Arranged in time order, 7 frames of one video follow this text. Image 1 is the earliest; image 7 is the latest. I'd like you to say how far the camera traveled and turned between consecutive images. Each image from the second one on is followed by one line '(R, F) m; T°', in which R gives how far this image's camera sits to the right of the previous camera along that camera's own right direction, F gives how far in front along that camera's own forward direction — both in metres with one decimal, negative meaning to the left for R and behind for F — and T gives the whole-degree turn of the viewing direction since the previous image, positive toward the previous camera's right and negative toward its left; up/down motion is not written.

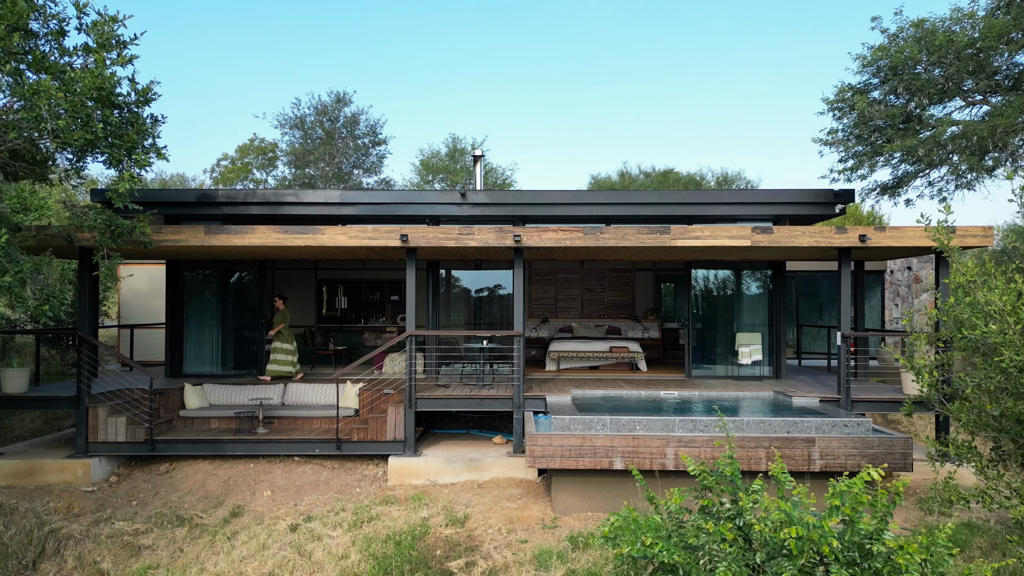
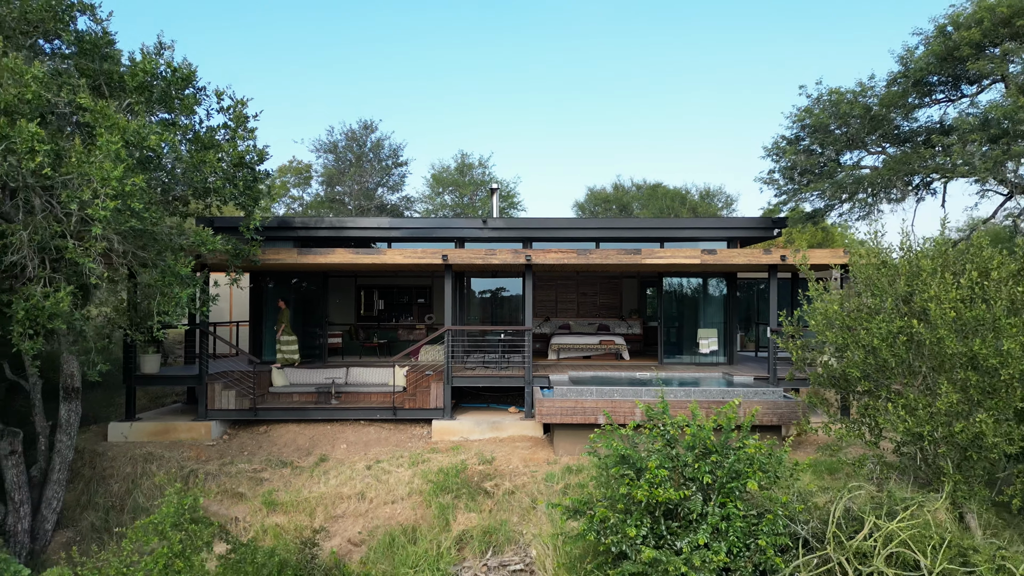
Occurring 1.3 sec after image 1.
(-0.2, -2.2) m; 0°
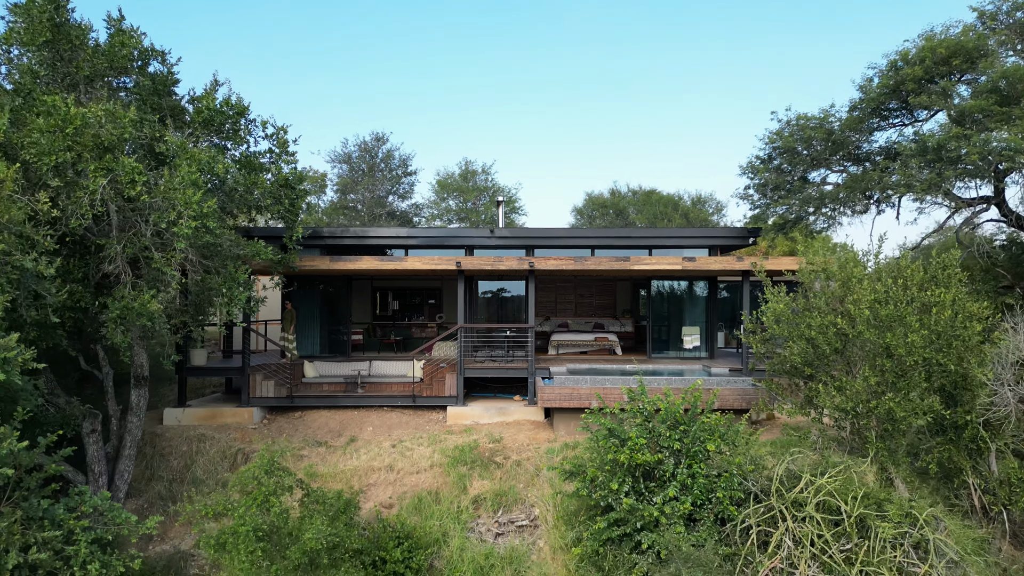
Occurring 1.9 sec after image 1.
(-0.1, -1.2) m; 0°
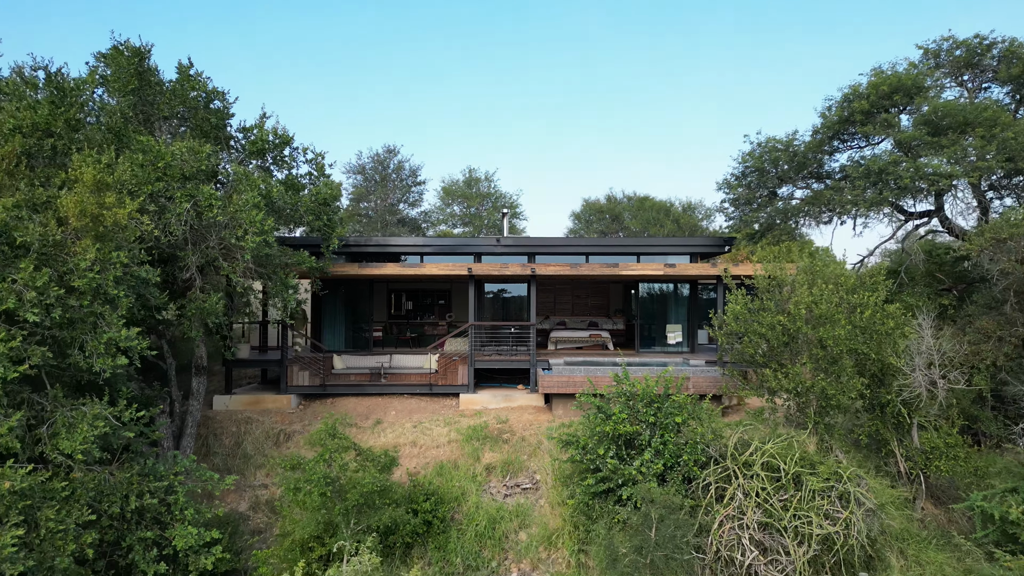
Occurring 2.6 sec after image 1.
(-0.1, -1.5) m; 0°
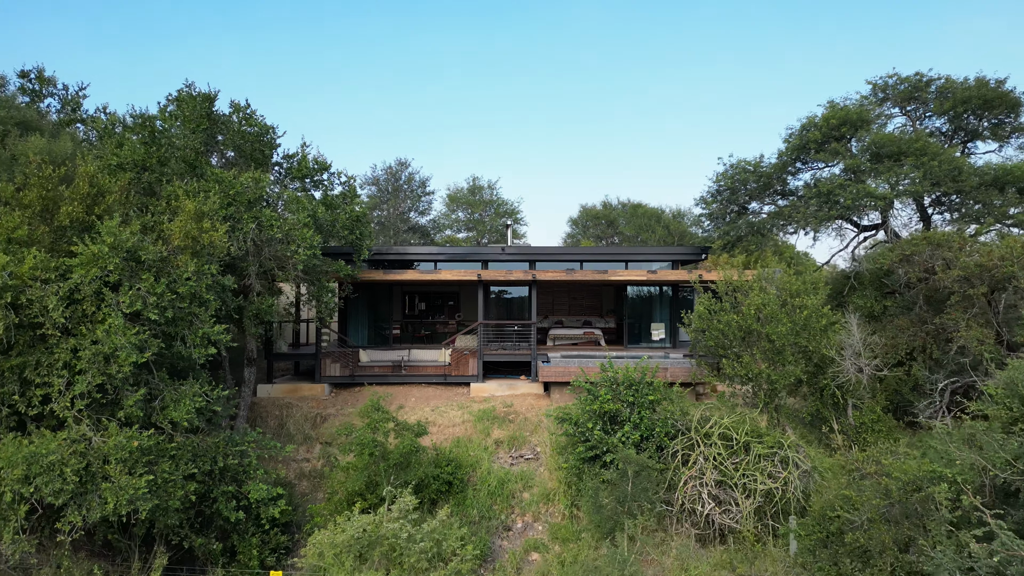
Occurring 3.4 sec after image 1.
(-0.1, -1.8) m; 0°
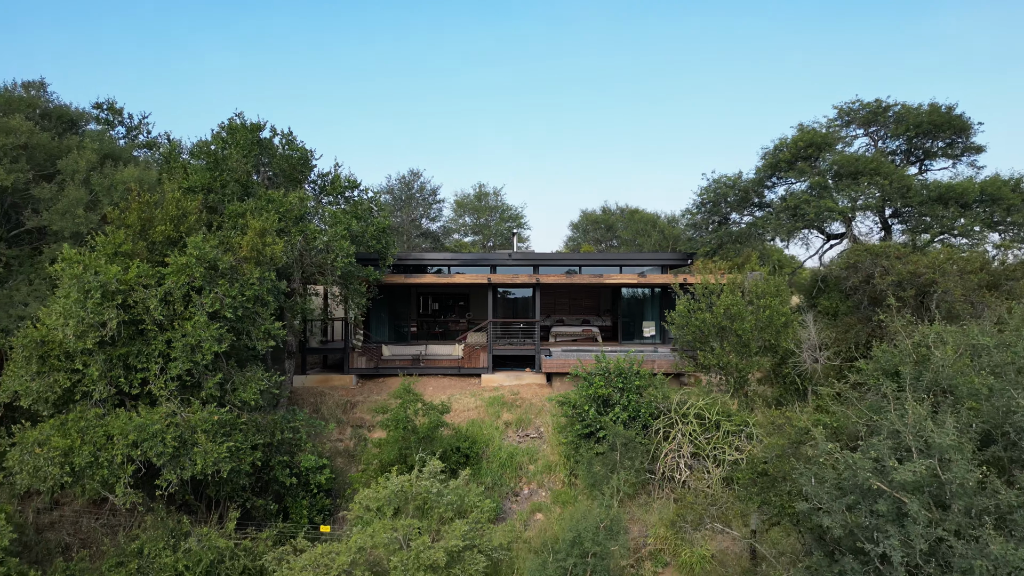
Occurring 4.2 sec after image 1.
(-0.1, -1.7) m; 0°
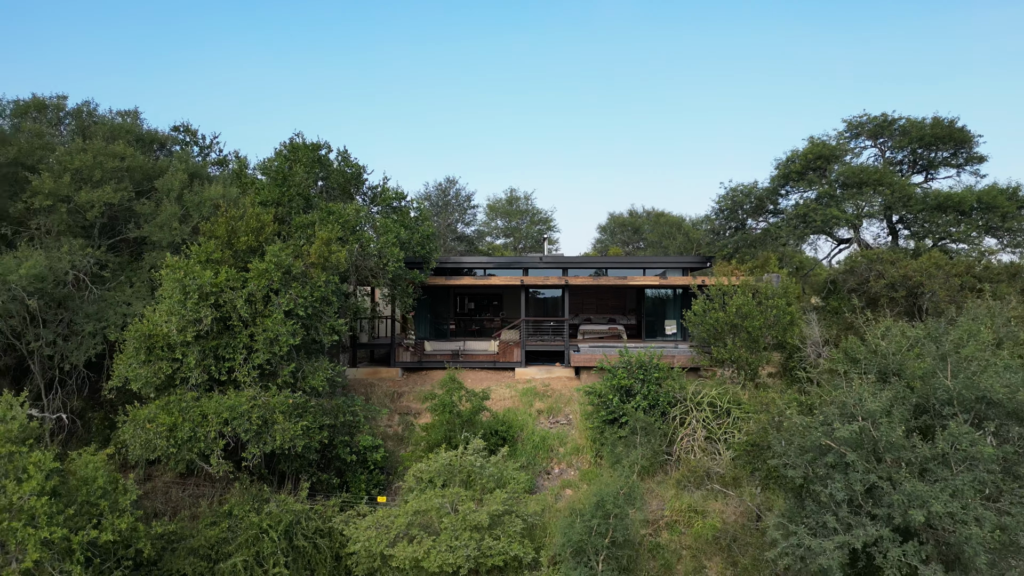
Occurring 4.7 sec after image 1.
(-0.1, -1.4) m; -2°
